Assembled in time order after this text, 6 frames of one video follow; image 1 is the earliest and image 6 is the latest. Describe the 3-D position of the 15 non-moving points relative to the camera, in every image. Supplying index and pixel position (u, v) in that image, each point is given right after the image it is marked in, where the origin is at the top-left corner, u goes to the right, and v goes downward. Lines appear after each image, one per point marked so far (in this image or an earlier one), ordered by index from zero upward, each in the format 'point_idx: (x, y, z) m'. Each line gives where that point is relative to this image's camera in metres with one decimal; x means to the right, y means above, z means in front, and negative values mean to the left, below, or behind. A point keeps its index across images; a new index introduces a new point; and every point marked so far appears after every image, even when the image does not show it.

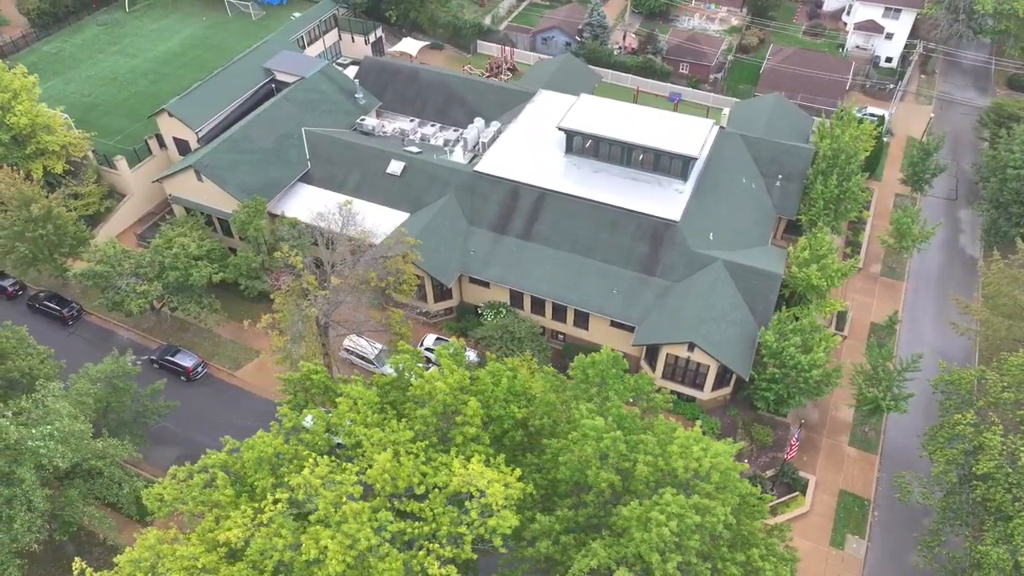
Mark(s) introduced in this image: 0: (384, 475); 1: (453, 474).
0: (-3.2, -4.8, +18.4) m
1: (-1.5, -4.9, +18.8) m
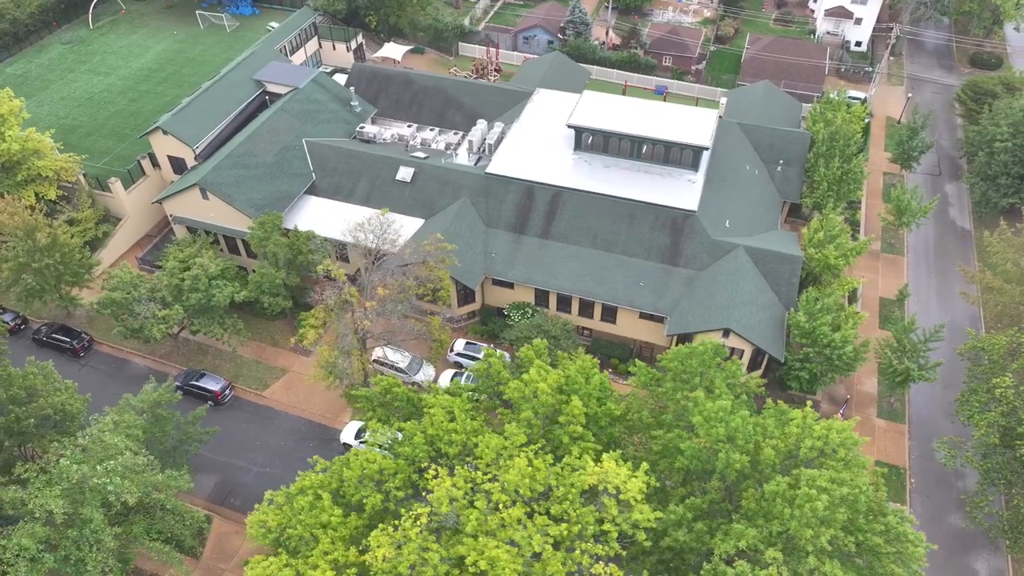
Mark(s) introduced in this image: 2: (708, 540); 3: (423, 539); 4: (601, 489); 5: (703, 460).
0: (+0.3, -4.9, +18.2) m
1: (+2.0, -4.8, +18.8) m
2: (+5.2, -6.6, +18.8) m
3: (-2.0, -6.3, +17.7) m
4: (+2.4, -5.3, +19.0) m
5: (+5.3, -4.8, +20.0) m
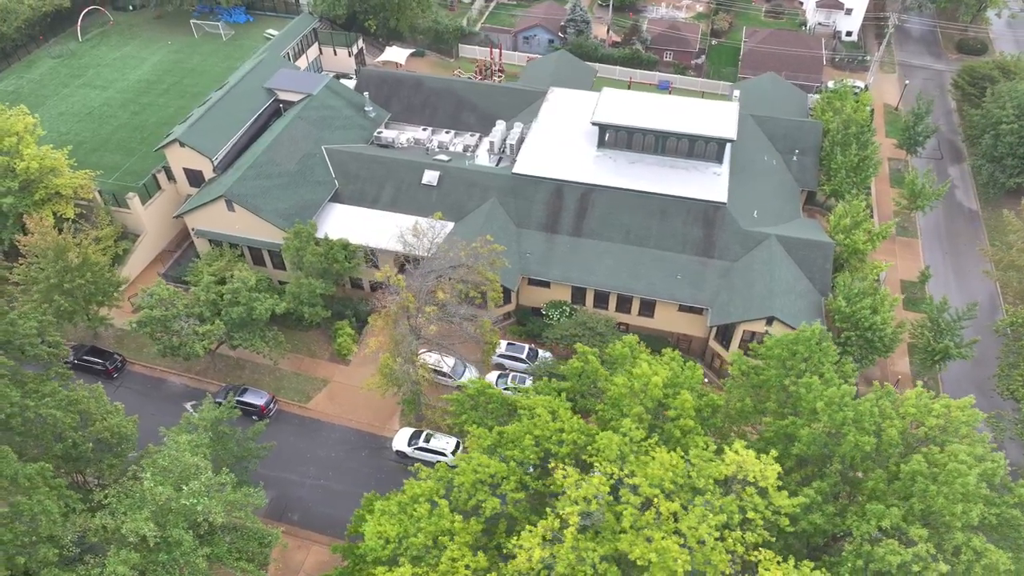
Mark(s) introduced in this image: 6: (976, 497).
0: (+3.9, -4.8, +18.4) m
1: (+5.6, -4.6, +19.0) m
2: (+8.8, -6.3, +19.1) m
3: (+1.7, -6.3, +17.7) m
4: (+6.0, -5.1, +19.2) m
5: (+8.9, -4.5, +20.3) m
6: (+11.7, -5.4, +18.3) m
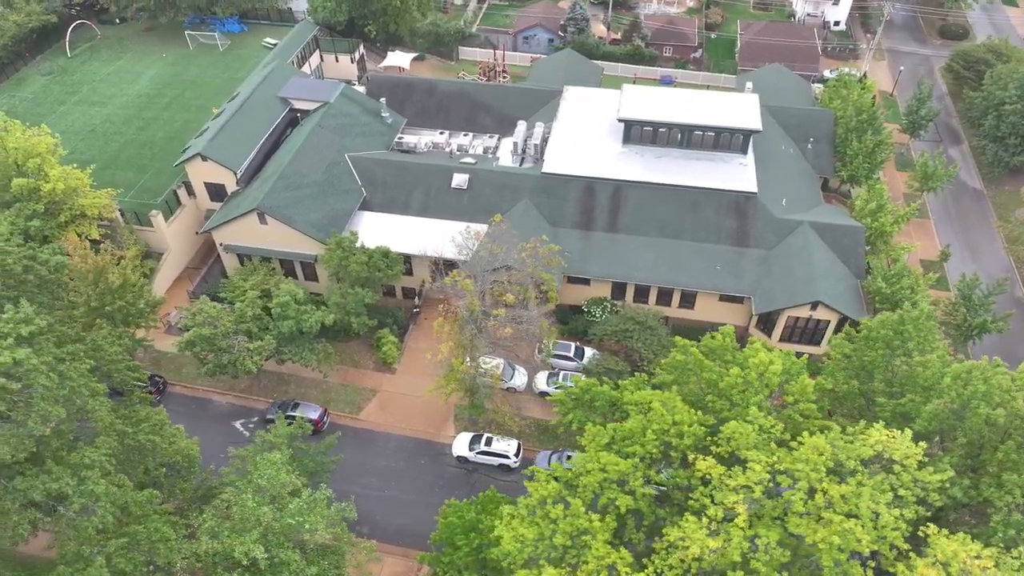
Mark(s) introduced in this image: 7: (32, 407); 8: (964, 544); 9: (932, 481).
0: (+8.0, -4.5, +18.7) m
1: (+9.6, -4.2, +19.5) m
2: (+12.9, -5.7, +19.8) m
3: (+5.9, -6.0, +17.9) m
4: (+10.0, -4.7, +19.7) m
5: (+12.8, -3.9, +20.9) m
6: (+15.8, -4.6, +19.0) m
7: (-12.6, -3.2, +19.6) m
8: (+11.4, -6.5, +18.0) m
9: (+11.0, -5.1, +18.9) m
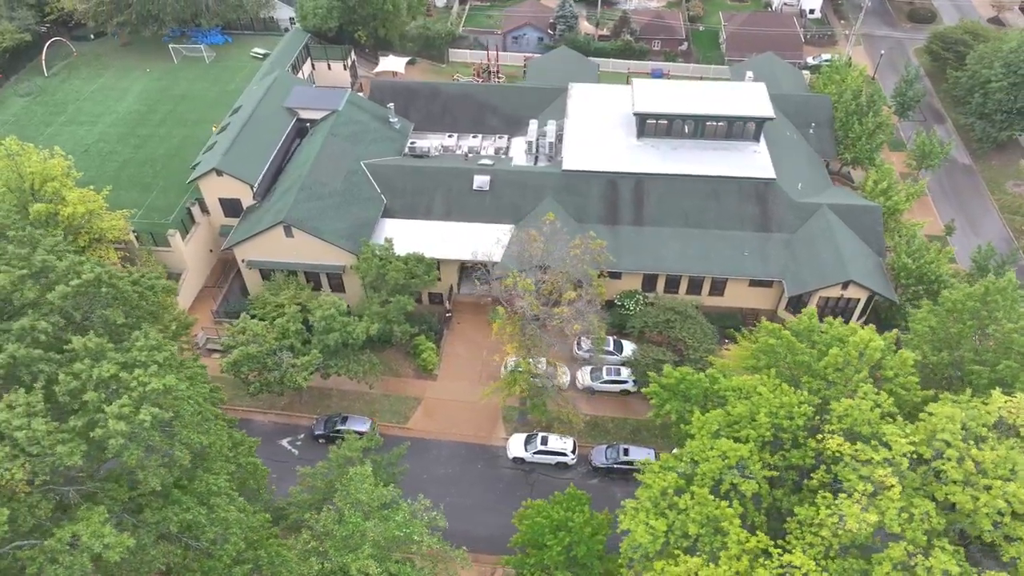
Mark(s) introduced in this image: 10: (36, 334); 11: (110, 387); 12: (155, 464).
0: (+11.8, -3.8, +19.3) m
1: (+13.4, -3.5, +20.2) m
2: (+16.8, -4.7, +20.7) m
3: (+9.9, -5.5, +18.4) m
4: (+13.8, -3.9, +20.4) m
5: (+16.4, -2.9, +21.8) m
6: (+19.6, -3.5, +20.2) m
7: (-8.8, -3.8, +18.9) m
8: (+15.4, -5.5, +18.9) m
9: (+14.9, -4.2, +19.7) m
10: (-13.0, -1.3, +20.0) m
11: (-10.3, -2.6, +18.8) m
12: (-9.0, -4.4, +18.1) m
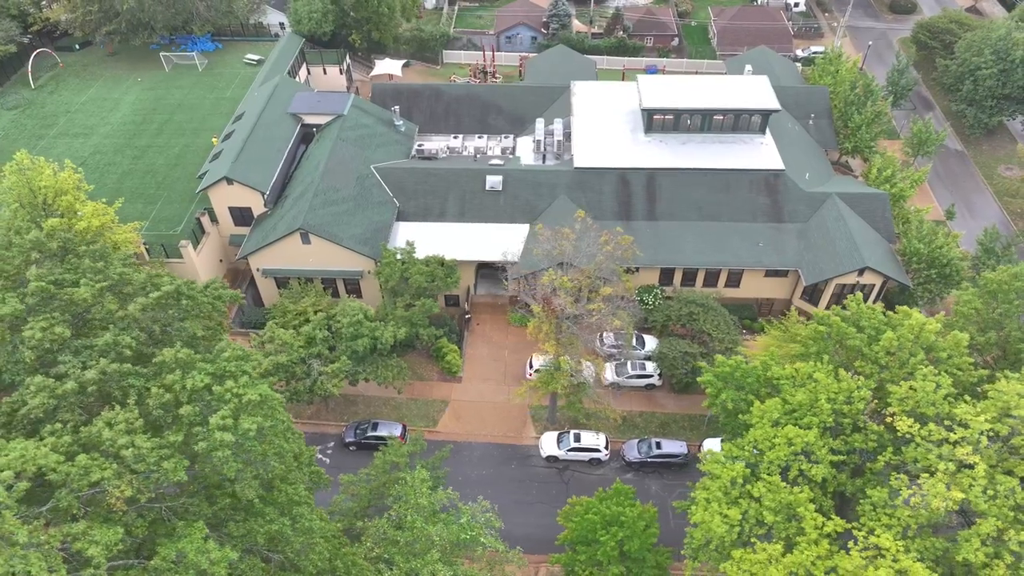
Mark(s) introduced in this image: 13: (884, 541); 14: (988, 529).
0: (+14.1, -3.2, +19.8) m
1: (+15.5, -2.9, +20.7) m
2: (+19.0, -4.0, +21.3) m
3: (+12.3, -5.0, +18.8) m
4: (+16.0, -3.3, +20.9) m
5: (+18.5, -2.2, +22.5) m
6: (+21.8, -2.6, +20.9) m
7: (-6.5, -4.0, +18.5) m
8: (+17.7, -4.9, +19.4) m
9: (+17.1, -3.5, +20.3) m
10: (-10.9, -1.6, +19.5) m
11: (-8.1, -2.9, +18.4) m
12: (-6.7, -4.7, +17.8) m
13: (+9.9, -6.8, +19.2) m
14: (+12.3, -6.2, +18.5) m
